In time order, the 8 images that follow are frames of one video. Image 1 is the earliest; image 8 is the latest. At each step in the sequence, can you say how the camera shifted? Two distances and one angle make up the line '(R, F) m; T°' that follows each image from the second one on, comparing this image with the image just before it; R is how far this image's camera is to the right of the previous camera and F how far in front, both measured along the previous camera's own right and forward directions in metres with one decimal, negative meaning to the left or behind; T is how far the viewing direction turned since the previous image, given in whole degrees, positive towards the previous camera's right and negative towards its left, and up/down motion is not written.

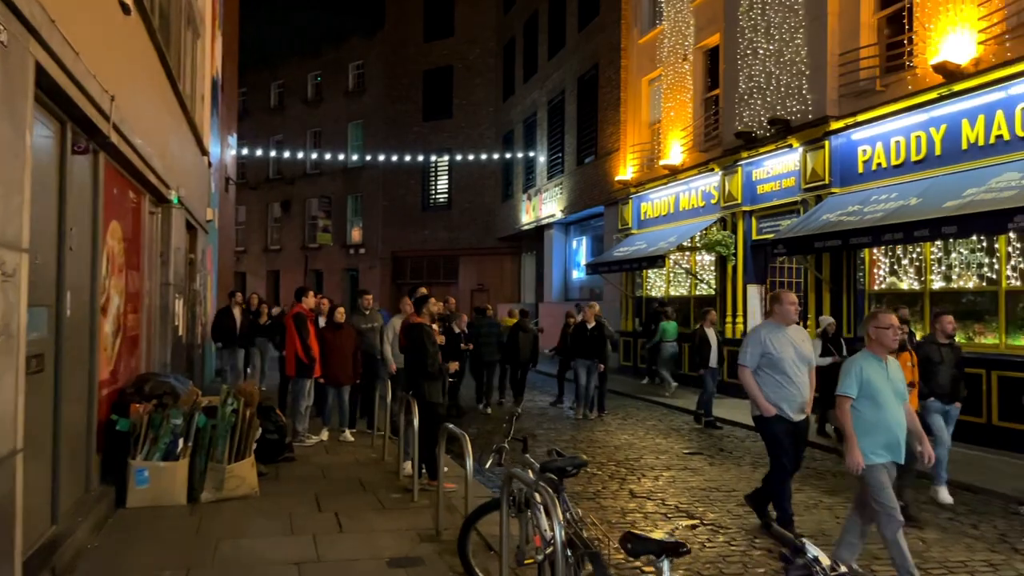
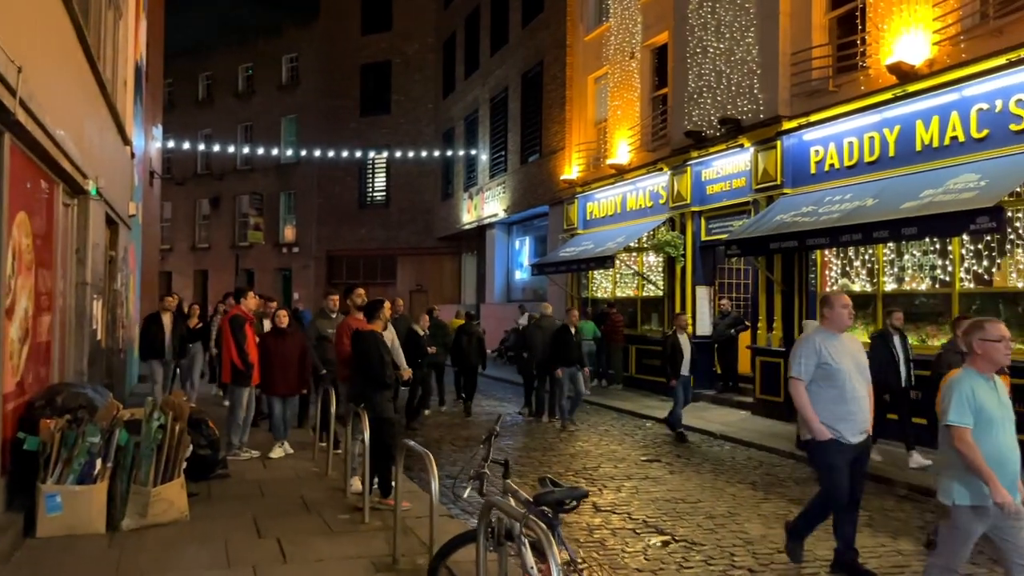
(-0.2, +0.6) m; +5°
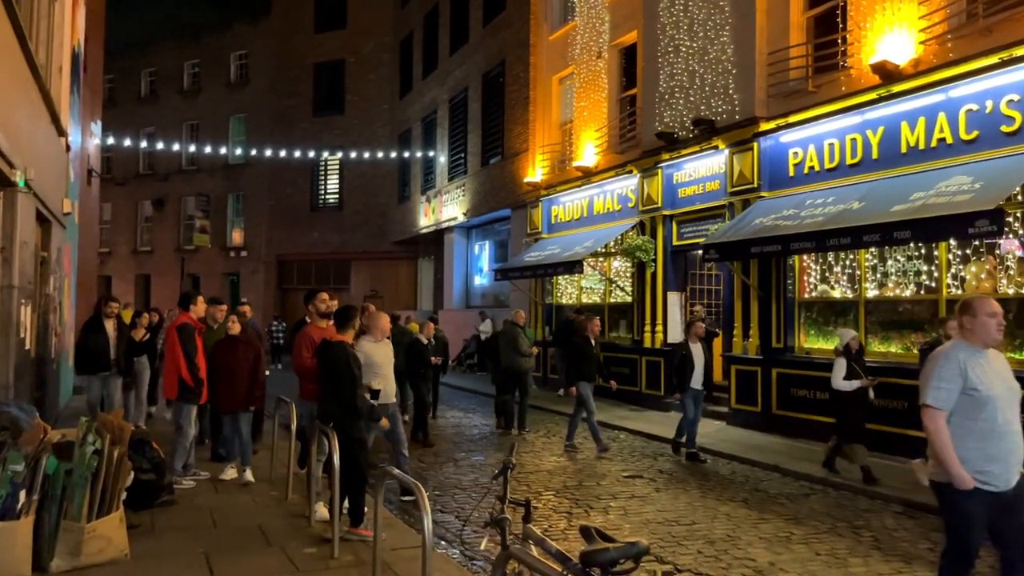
(-0.3, +0.7) m; +4°
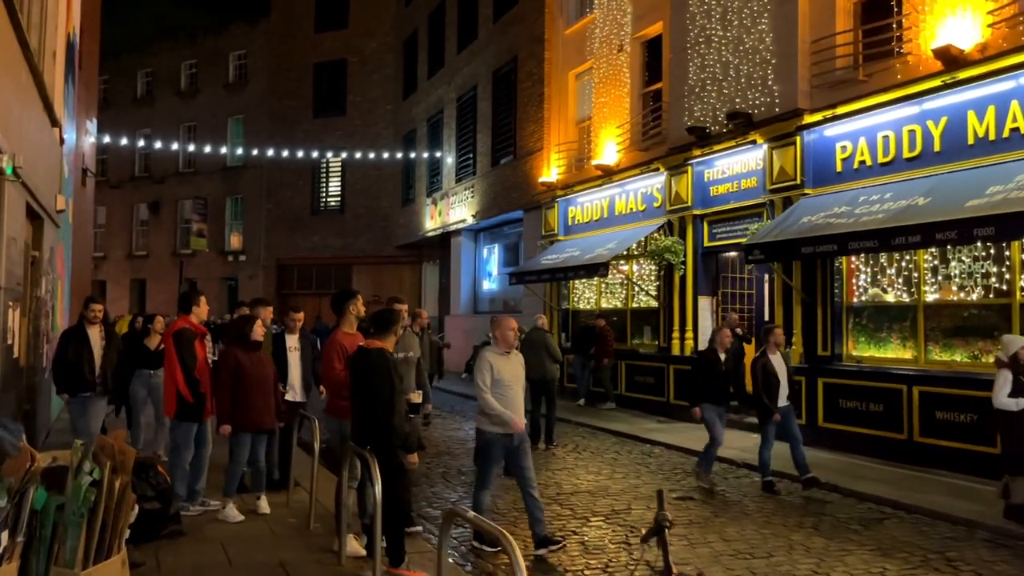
(-0.5, +0.9) m; 0°
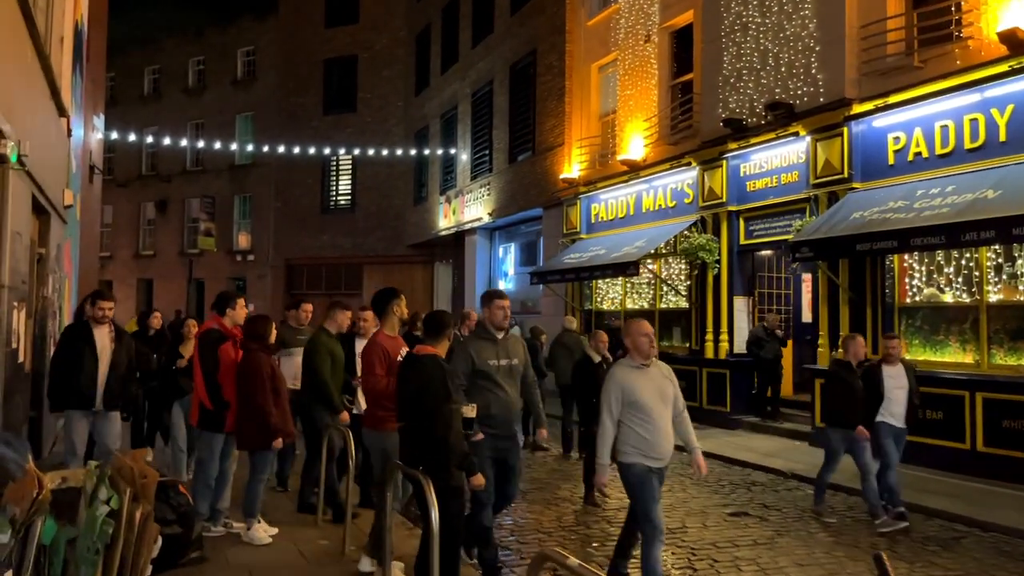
(-0.4, +0.6) m; 0°
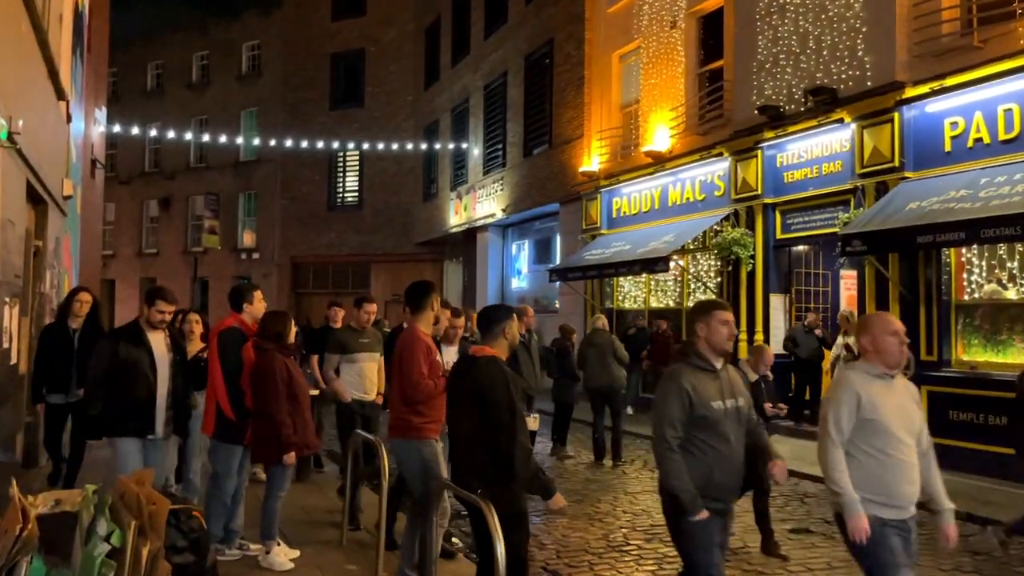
(-0.4, +0.7) m; 0°
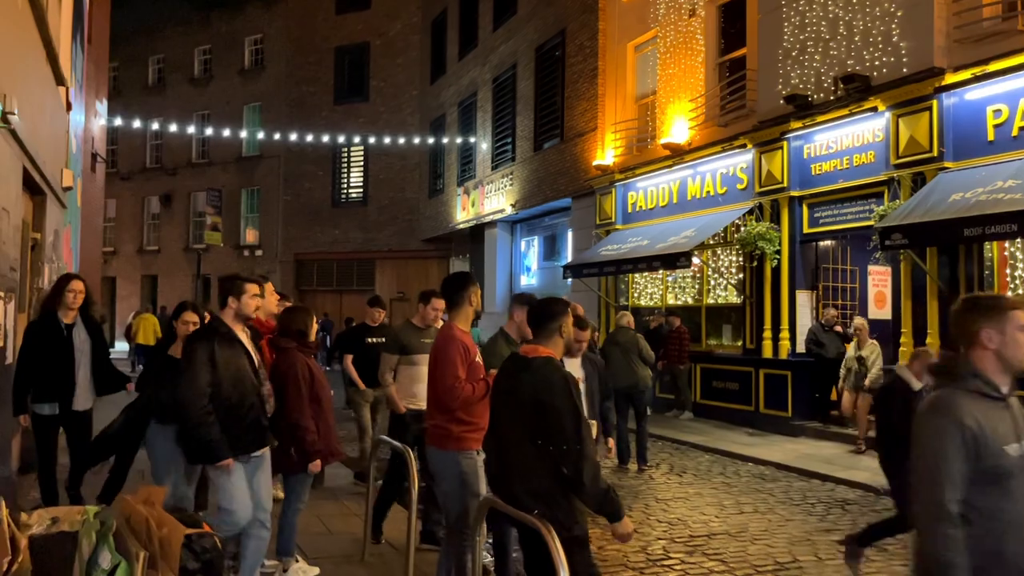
(-0.3, +0.5) m; 0°
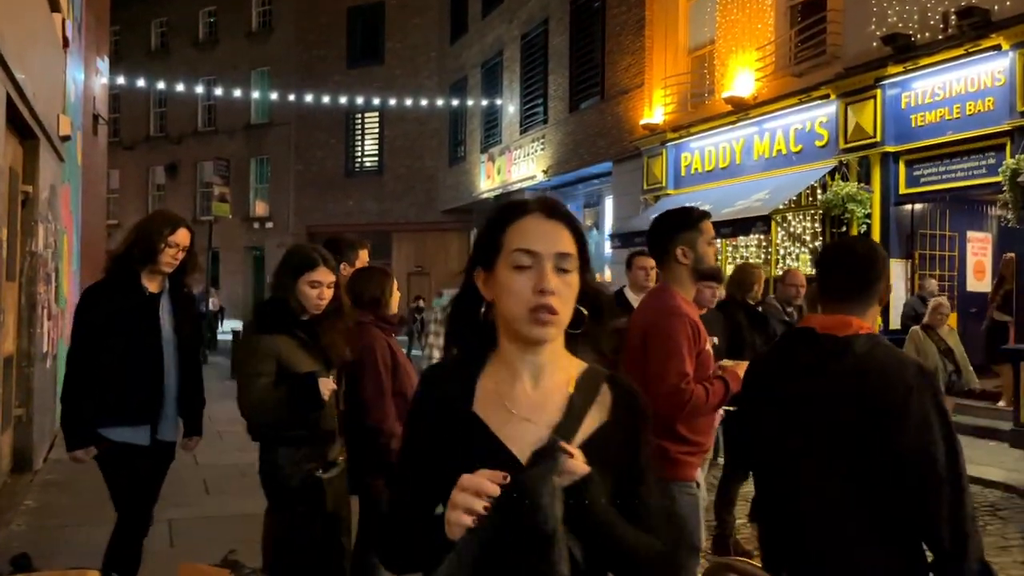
(-0.8, +1.5) m; 0°
